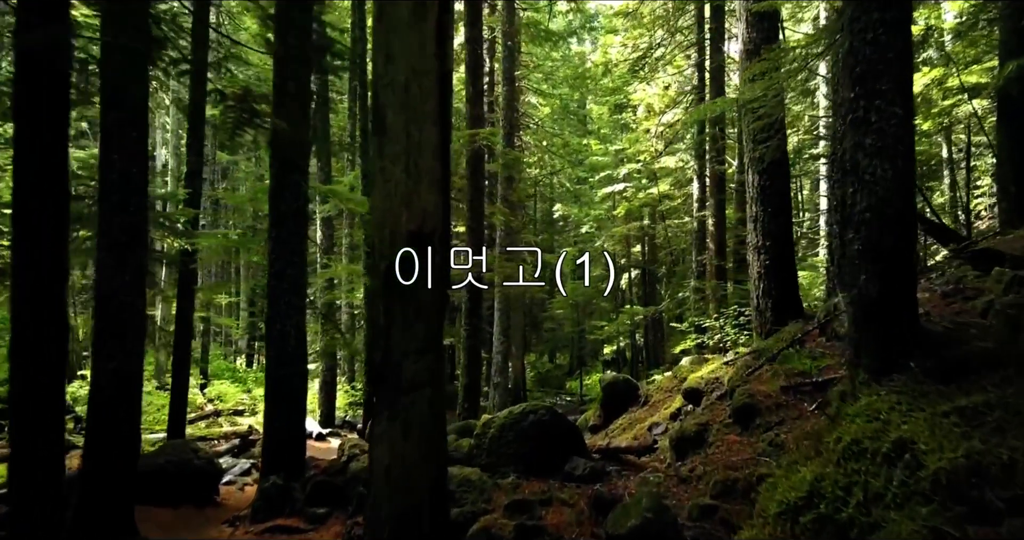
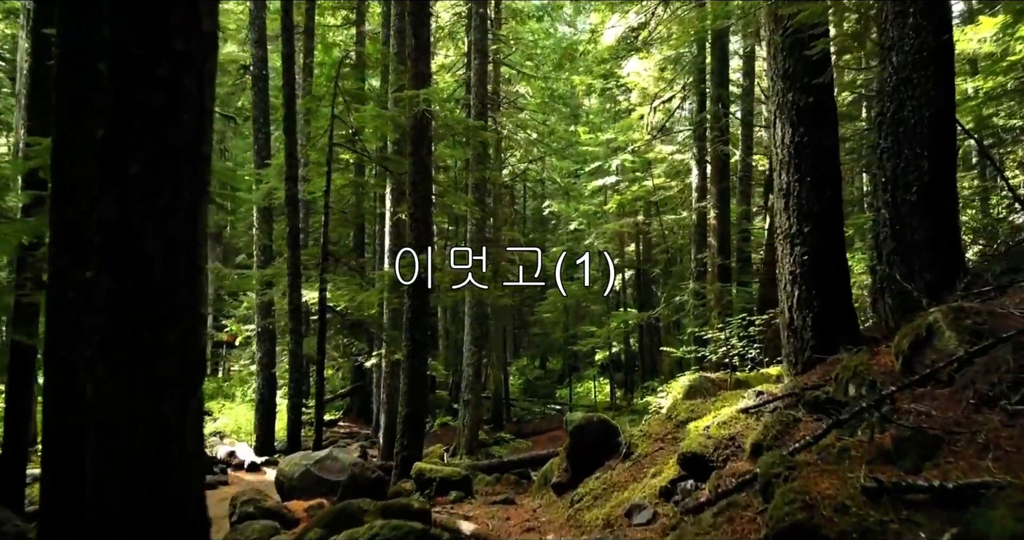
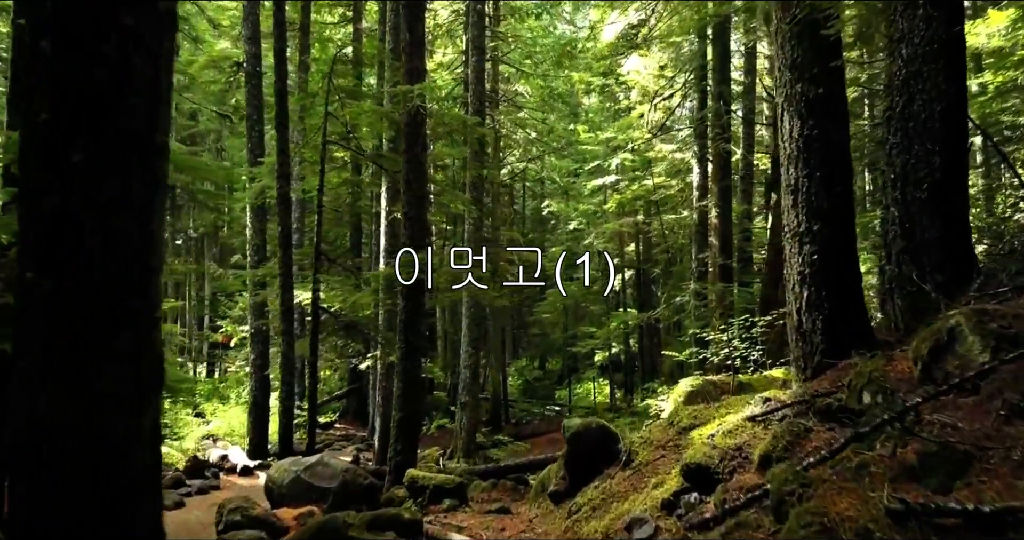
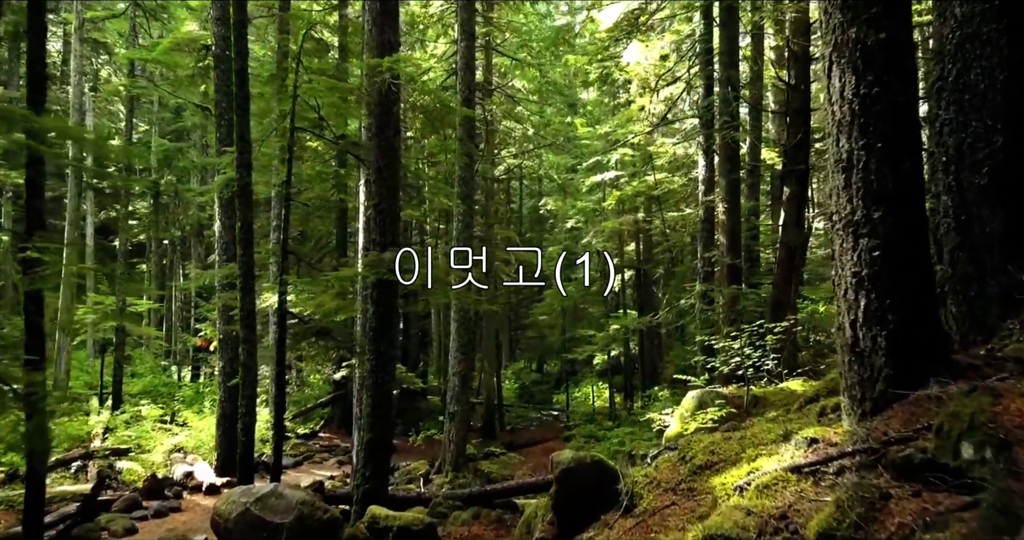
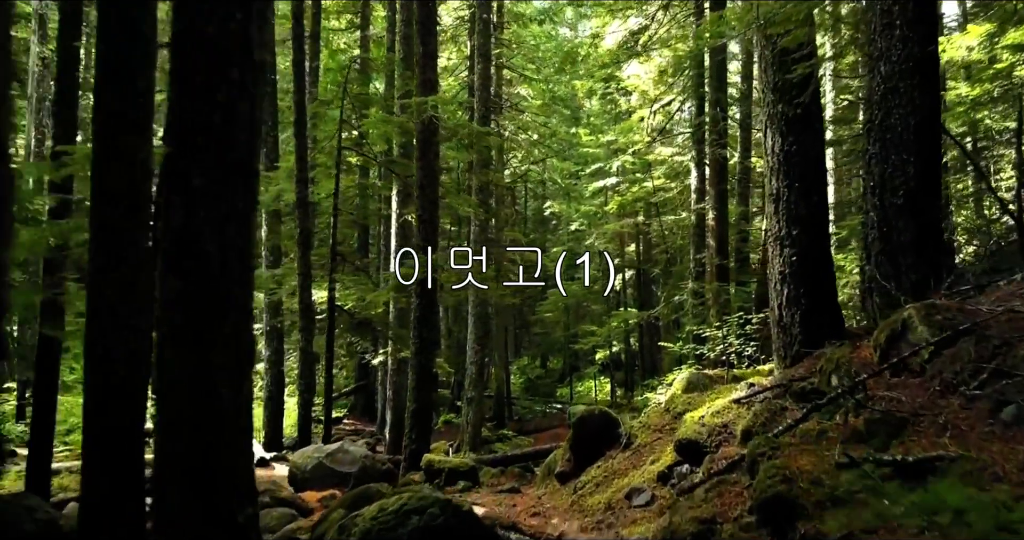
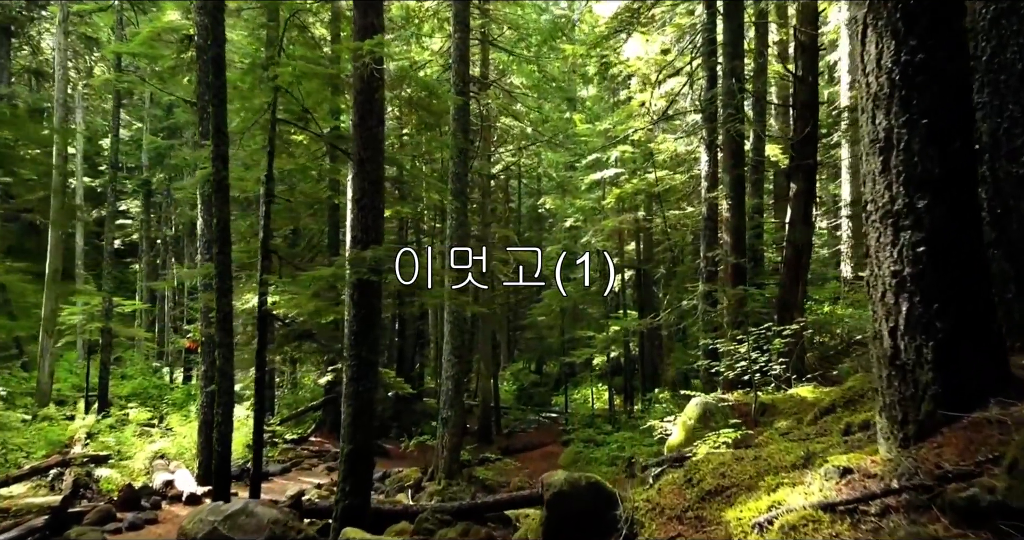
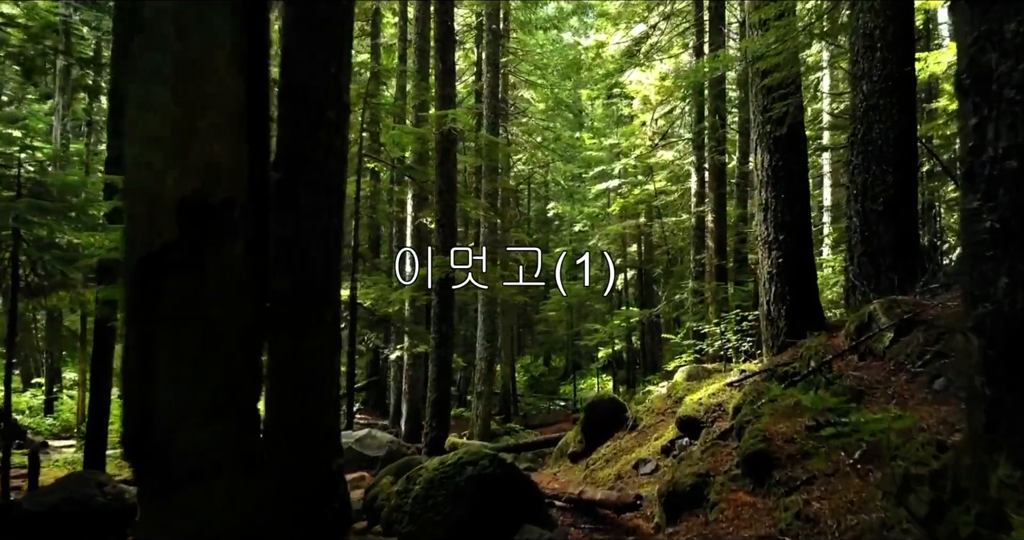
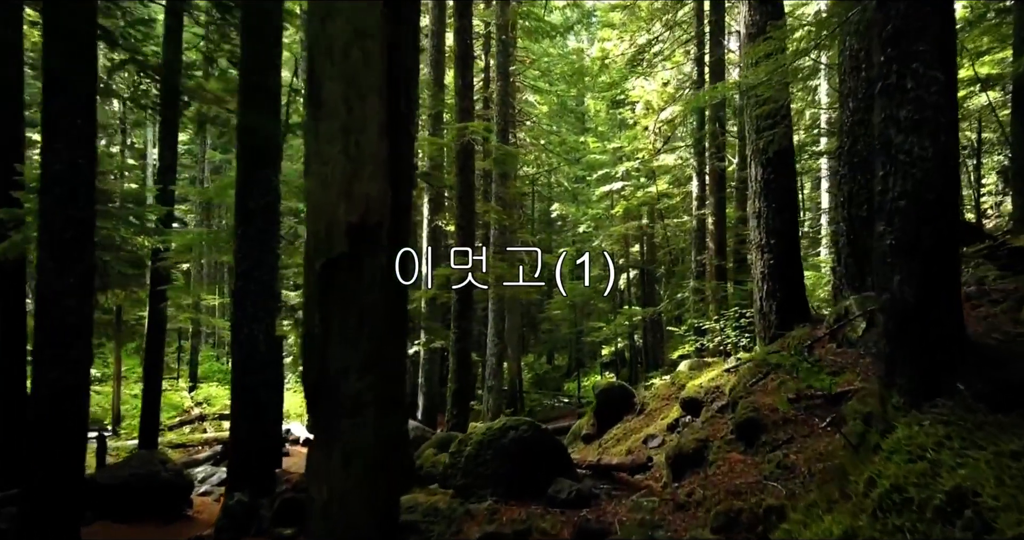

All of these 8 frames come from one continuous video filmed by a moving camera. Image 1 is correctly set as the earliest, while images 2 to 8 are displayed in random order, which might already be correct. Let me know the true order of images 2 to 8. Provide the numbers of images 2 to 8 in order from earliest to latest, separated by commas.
8, 7, 5, 2, 3, 4, 6
